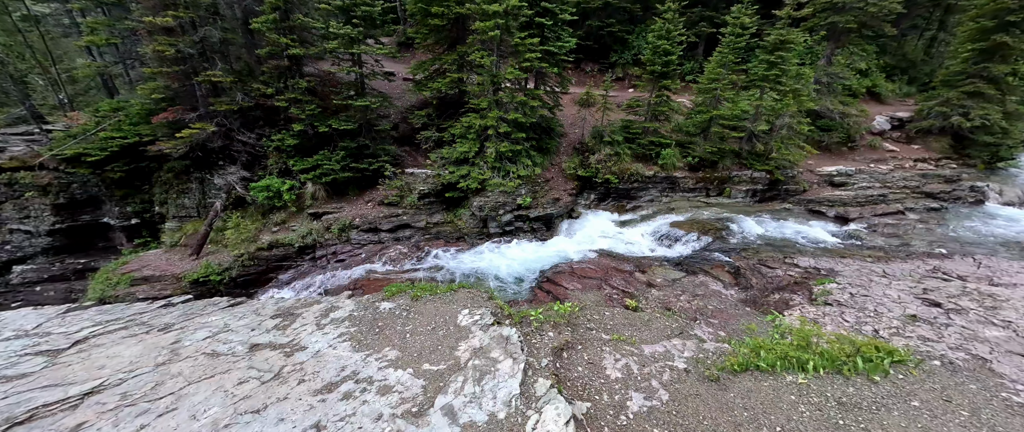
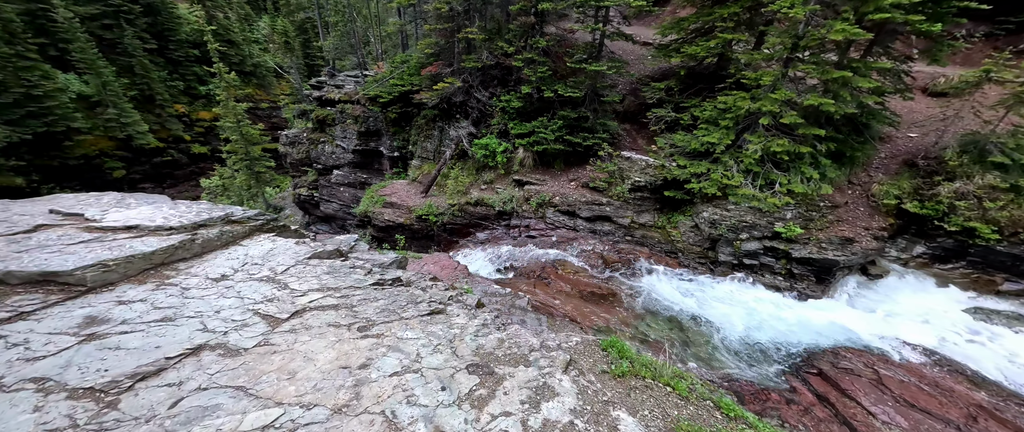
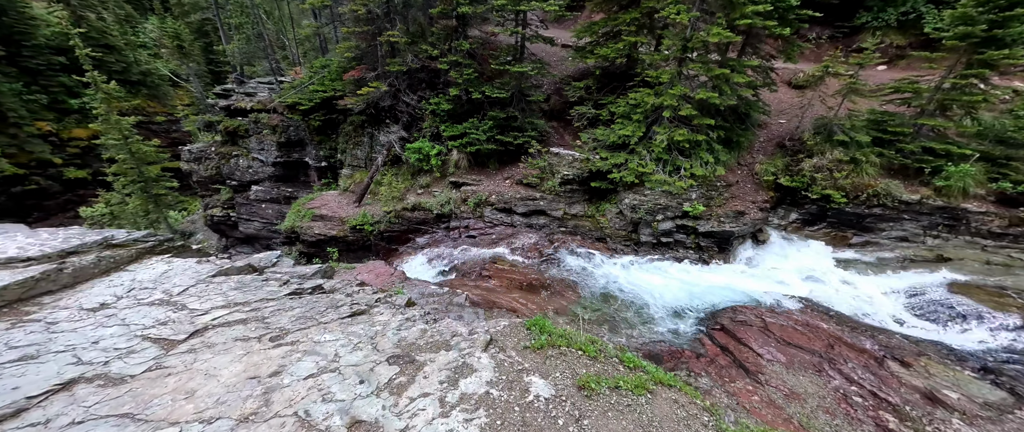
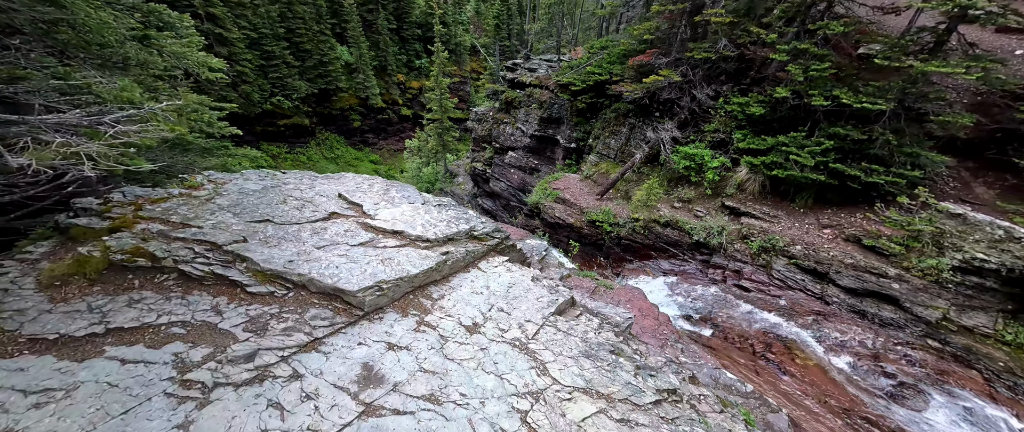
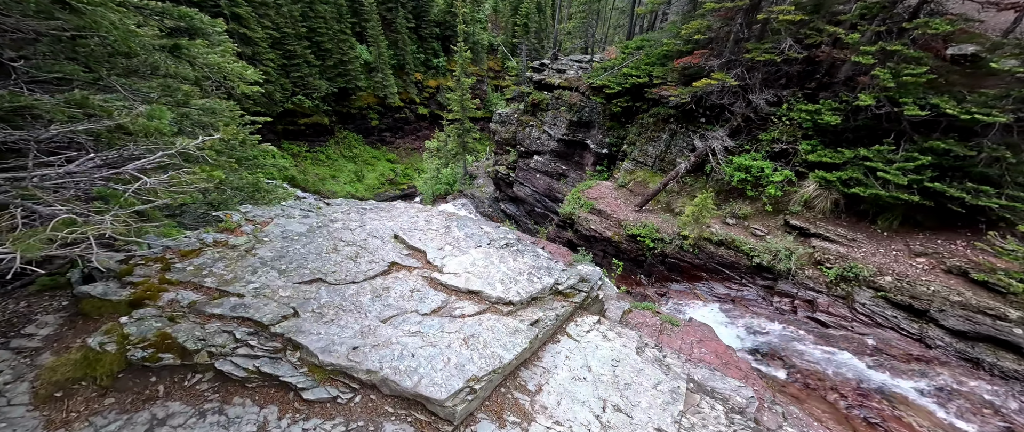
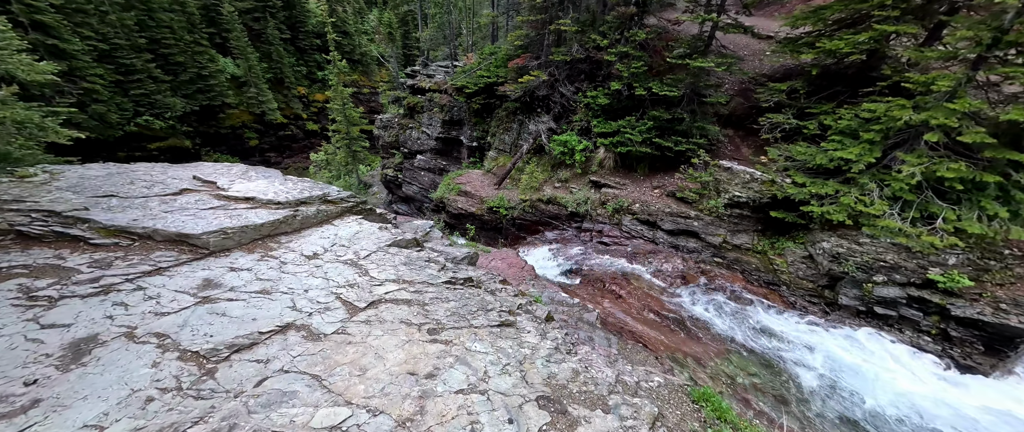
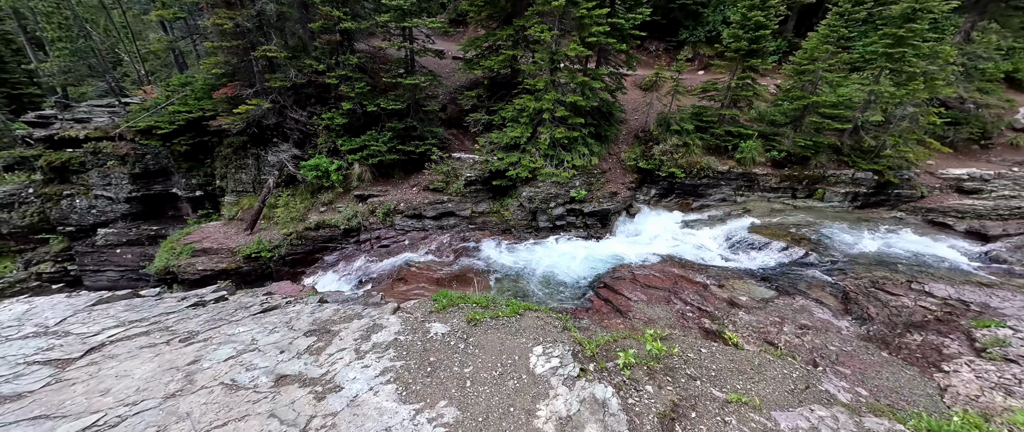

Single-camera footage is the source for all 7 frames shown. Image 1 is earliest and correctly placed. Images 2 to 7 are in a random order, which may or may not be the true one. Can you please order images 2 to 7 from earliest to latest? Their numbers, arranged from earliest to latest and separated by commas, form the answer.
7, 3, 2, 6, 4, 5
